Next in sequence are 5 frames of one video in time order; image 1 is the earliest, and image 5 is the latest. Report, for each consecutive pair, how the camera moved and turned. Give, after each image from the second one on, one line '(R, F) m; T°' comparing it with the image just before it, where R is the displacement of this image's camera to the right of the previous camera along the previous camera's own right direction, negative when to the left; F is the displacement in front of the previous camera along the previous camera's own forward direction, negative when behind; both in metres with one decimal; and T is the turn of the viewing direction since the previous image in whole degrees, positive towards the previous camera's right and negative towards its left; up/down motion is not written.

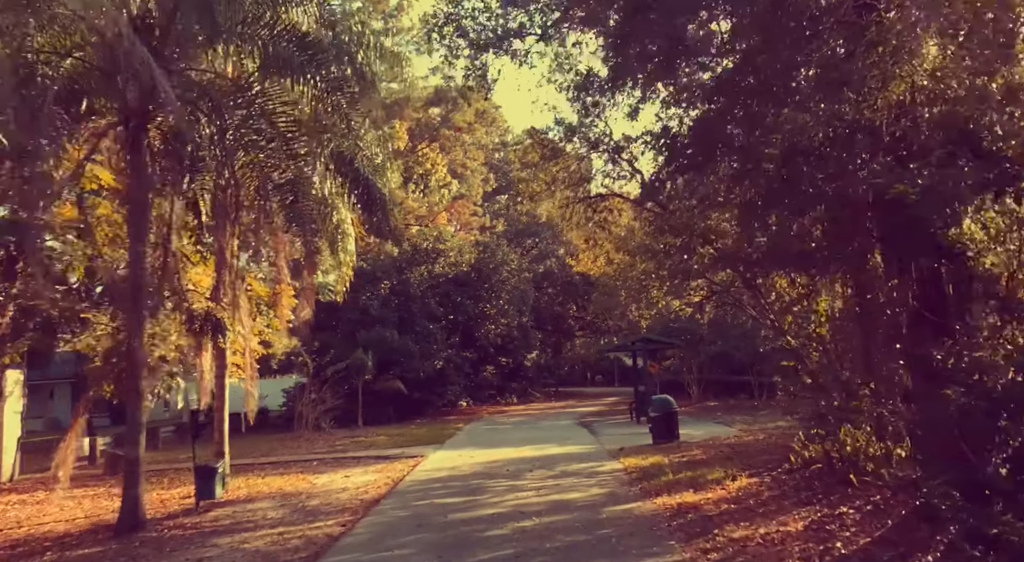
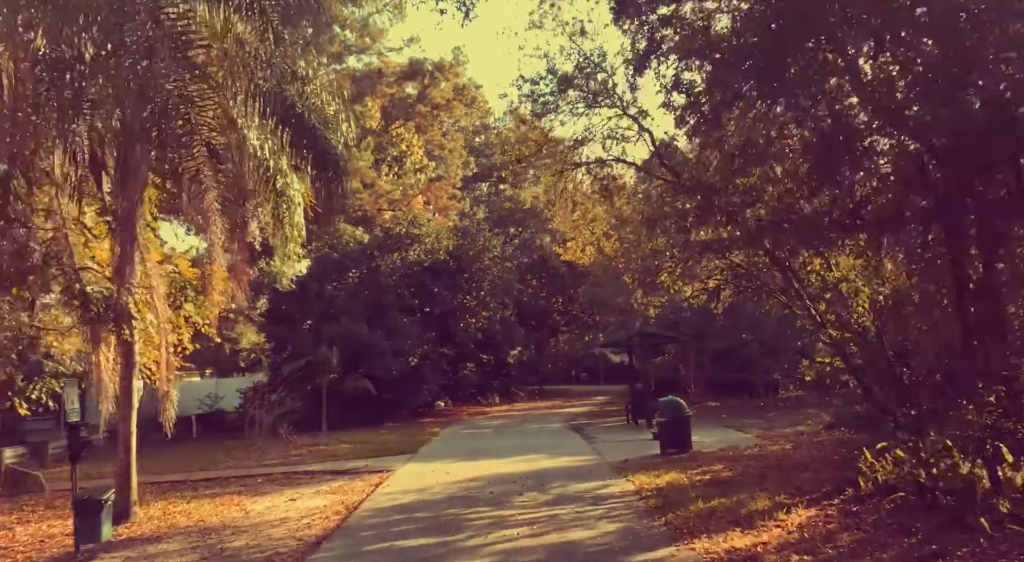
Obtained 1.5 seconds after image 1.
(0.0, +3.0) m; +1°
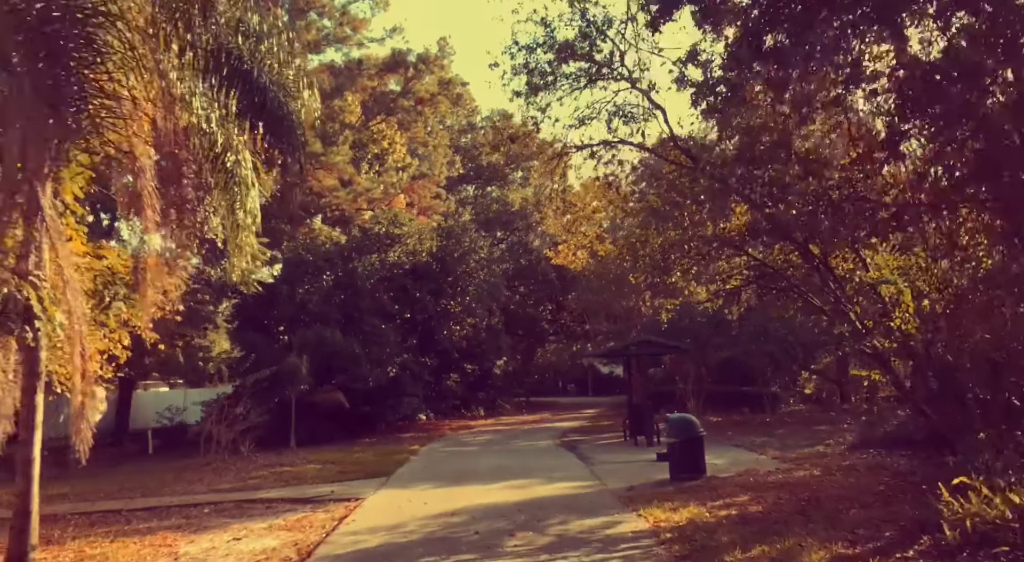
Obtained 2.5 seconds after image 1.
(-0.1, +2.1) m; +1°
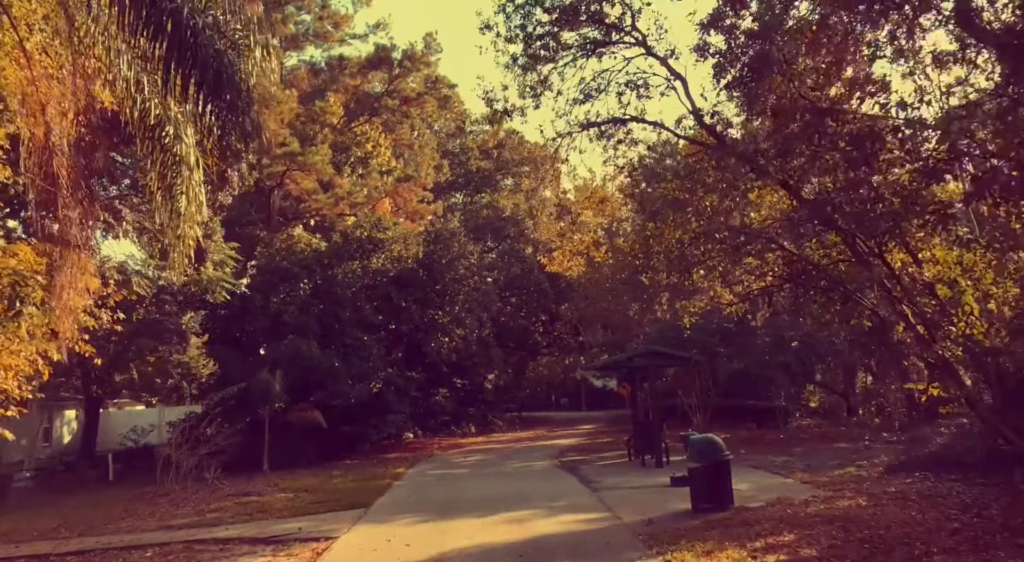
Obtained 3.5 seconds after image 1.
(-0.1, +2.0) m; +1°
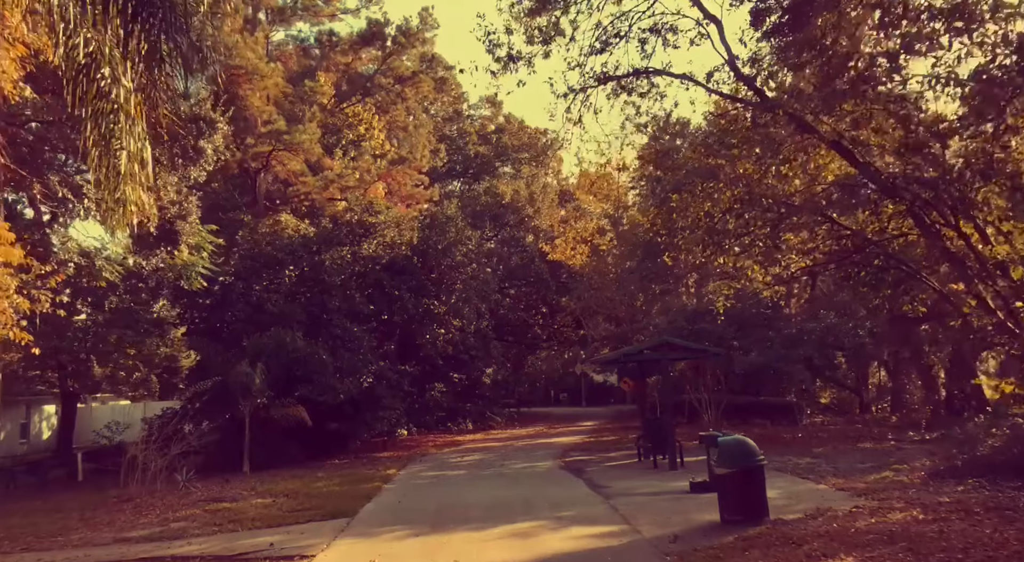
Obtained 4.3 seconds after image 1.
(-0.1, +1.6) m; 0°
